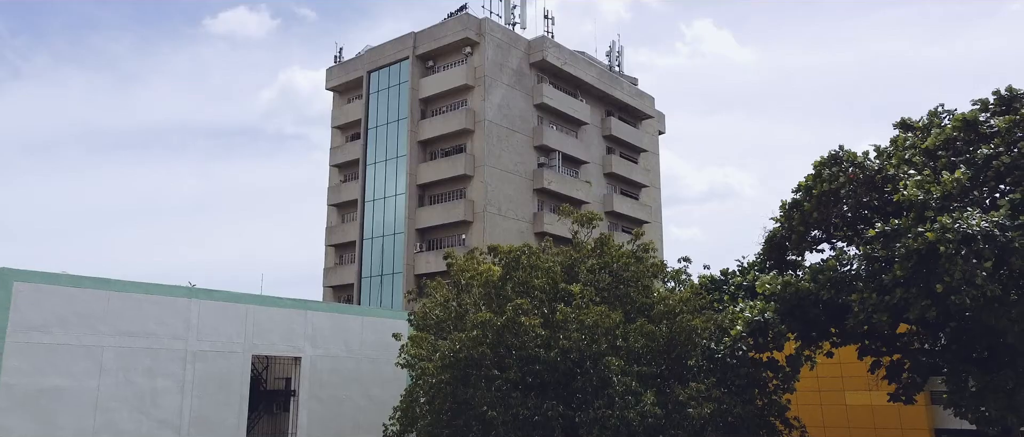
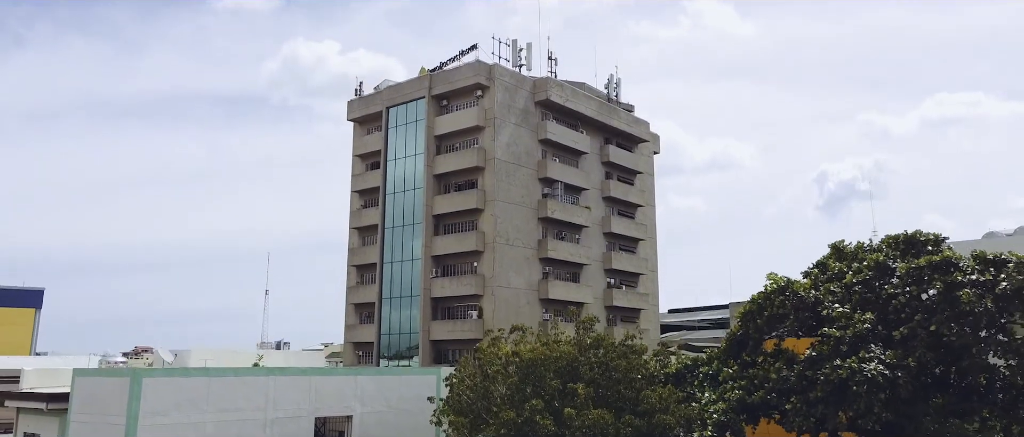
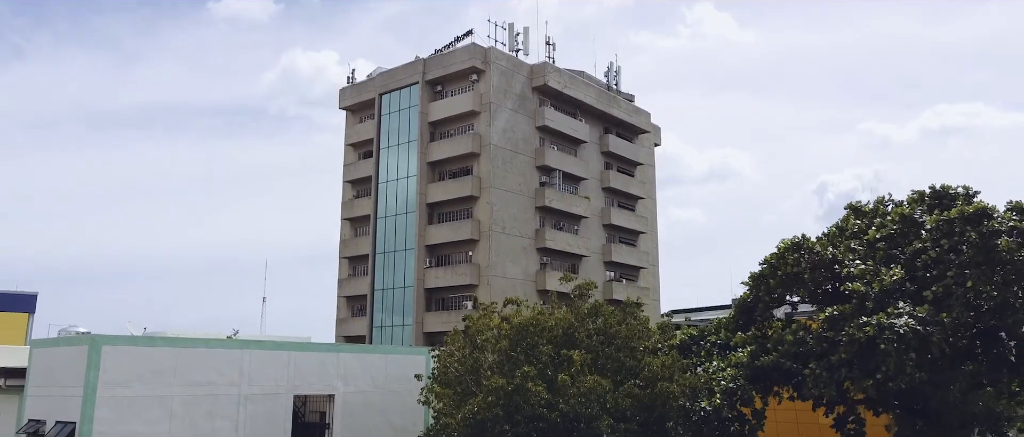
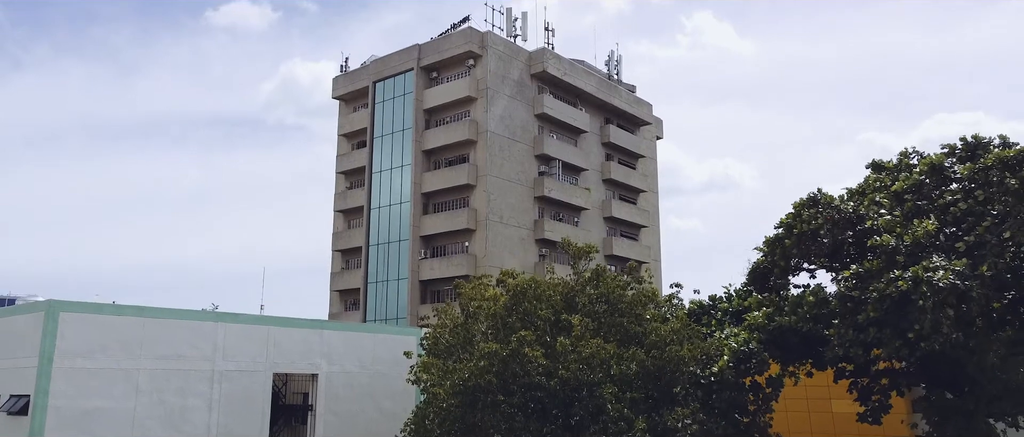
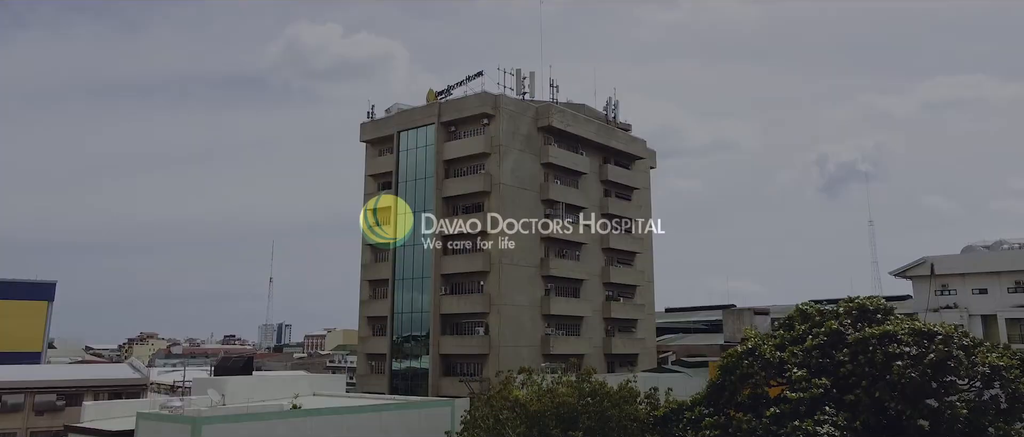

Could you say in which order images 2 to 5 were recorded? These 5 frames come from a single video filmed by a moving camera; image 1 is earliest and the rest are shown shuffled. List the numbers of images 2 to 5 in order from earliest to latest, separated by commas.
4, 3, 2, 5
